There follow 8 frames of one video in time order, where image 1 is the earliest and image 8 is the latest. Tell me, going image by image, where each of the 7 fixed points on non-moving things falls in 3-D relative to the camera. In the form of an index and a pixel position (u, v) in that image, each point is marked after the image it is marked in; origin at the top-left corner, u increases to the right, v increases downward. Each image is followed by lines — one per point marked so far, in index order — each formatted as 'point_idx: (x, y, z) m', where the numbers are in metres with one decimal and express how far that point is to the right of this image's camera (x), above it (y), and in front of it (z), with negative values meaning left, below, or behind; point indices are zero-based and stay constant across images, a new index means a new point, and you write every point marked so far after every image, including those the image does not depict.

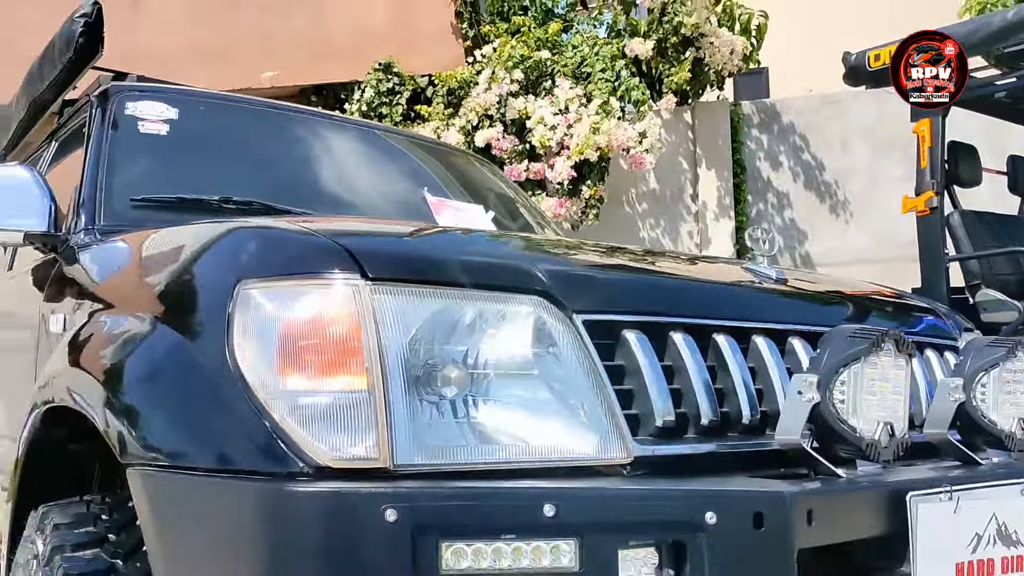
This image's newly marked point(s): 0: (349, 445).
0: (-0.2, -0.2, +0.9) m
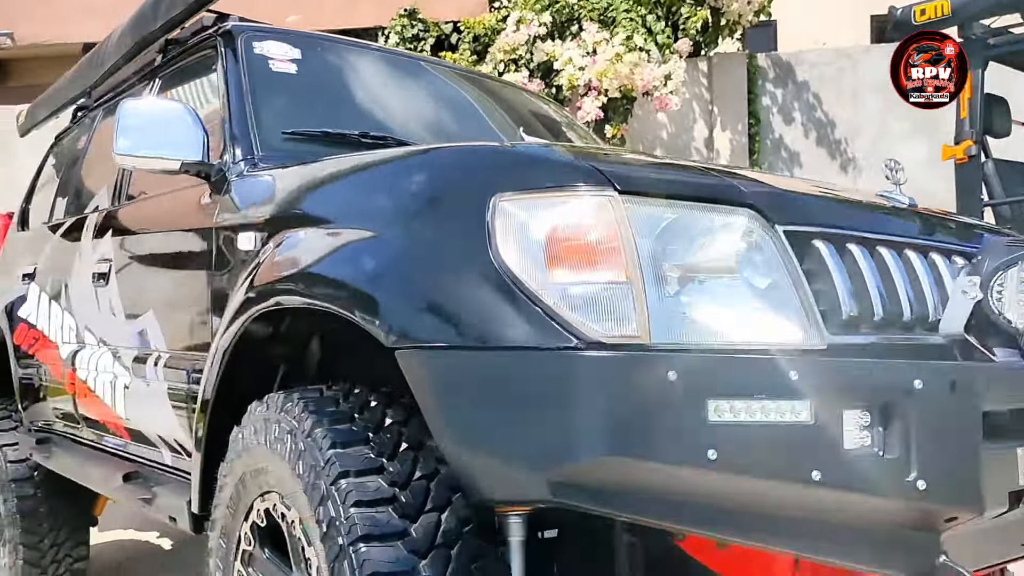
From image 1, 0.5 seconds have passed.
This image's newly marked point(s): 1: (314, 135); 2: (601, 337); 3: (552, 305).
0: (+0.1, 0.0, +1.1) m
1: (-0.5, +0.4, +2.1) m
2: (+0.1, -0.1, +1.1) m
3: (+0.1, 0.0, +1.1) m
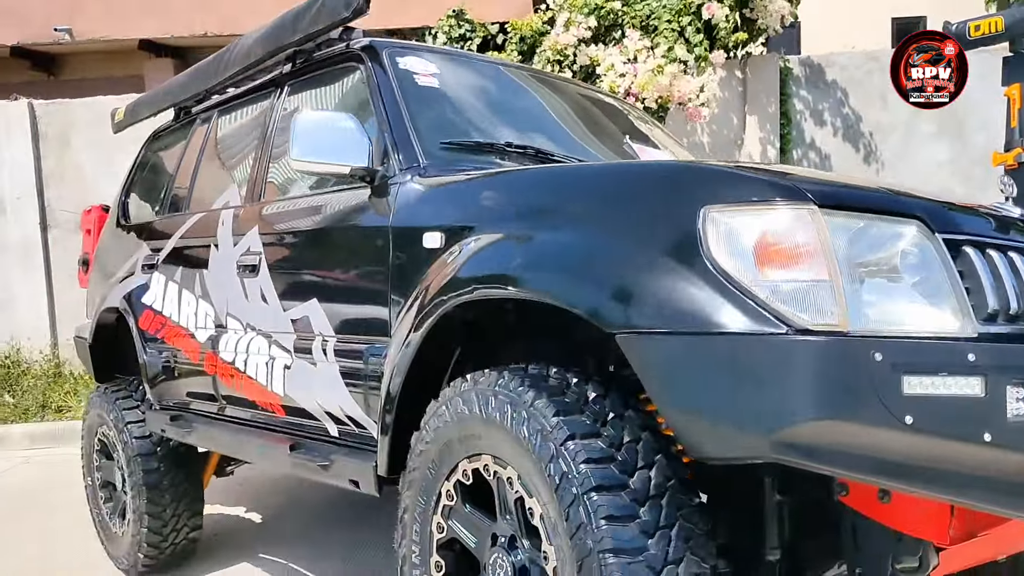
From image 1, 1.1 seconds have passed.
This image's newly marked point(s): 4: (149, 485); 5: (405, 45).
0: (+0.5, 0.0, +1.4) m
1: (-0.1, +0.4, +2.4) m
2: (+0.5, -0.1, +1.4) m
3: (+0.4, 0.0, +1.4) m
4: (-1.4, -0.7, +3.3) m
5: (-0.3, +0.8, +2.7) m
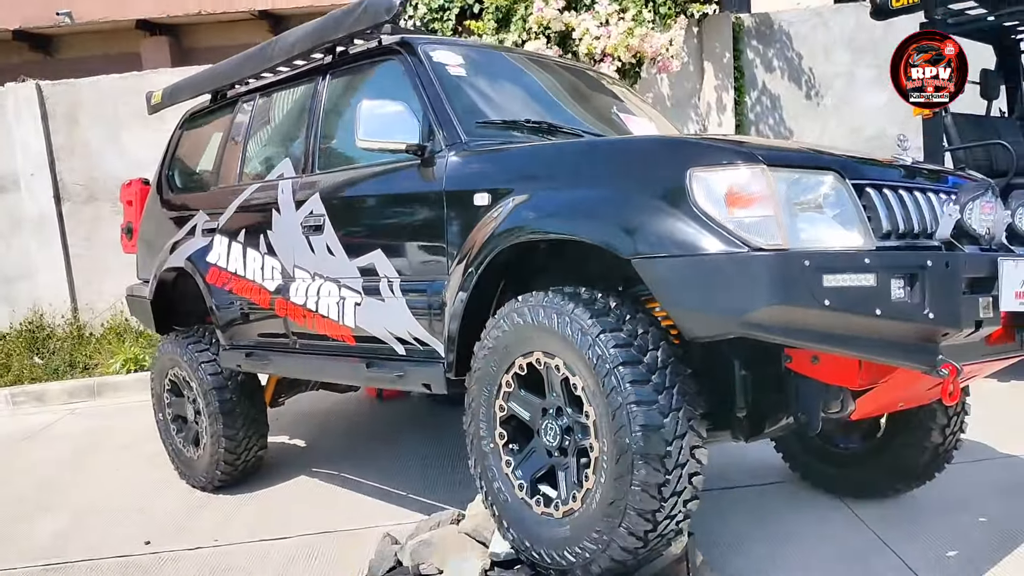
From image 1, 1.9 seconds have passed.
0: (+0.6, +0.1, +2.1) m
1: (0.0, +0.6, +3.0) m
2: (+0.6, +0.1, +2.1) m
3: (+0.5, +0.1, +2.1) m
4: (-1.3, -0.6, +4.0) m
5: (-0.3, +0.9, +3.3) m
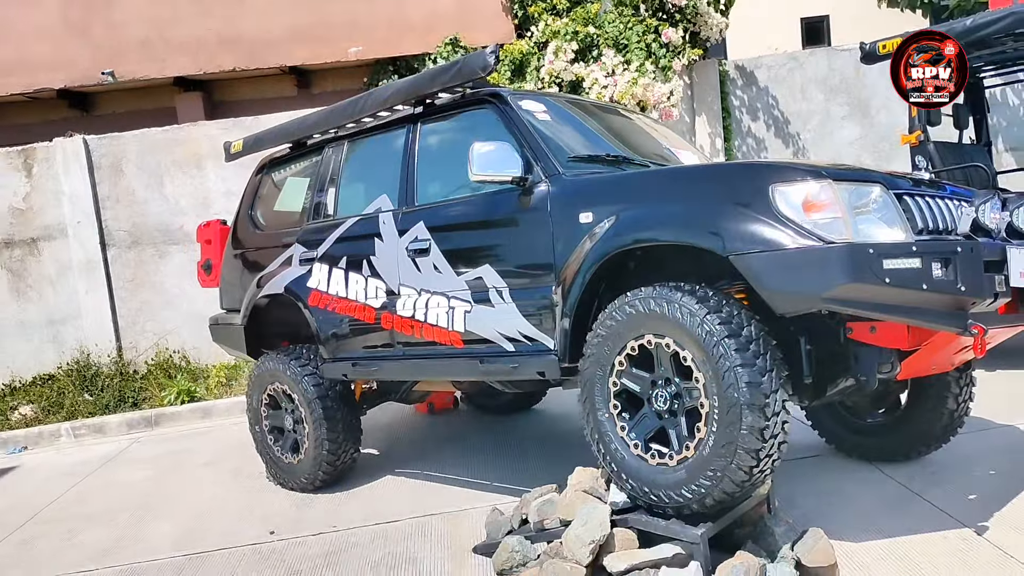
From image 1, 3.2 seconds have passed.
0: (+1.0, +0.2, +2.7) m
1: (+0.3, +0.6, +3.7) m
2: (+1.0, +0.2, +2.7) m
3: (+0.9, +0.2, +2.7) m
4: (-1.0, -0.7, +4.5) m
5: (0.0, +0.9, +4.0) m
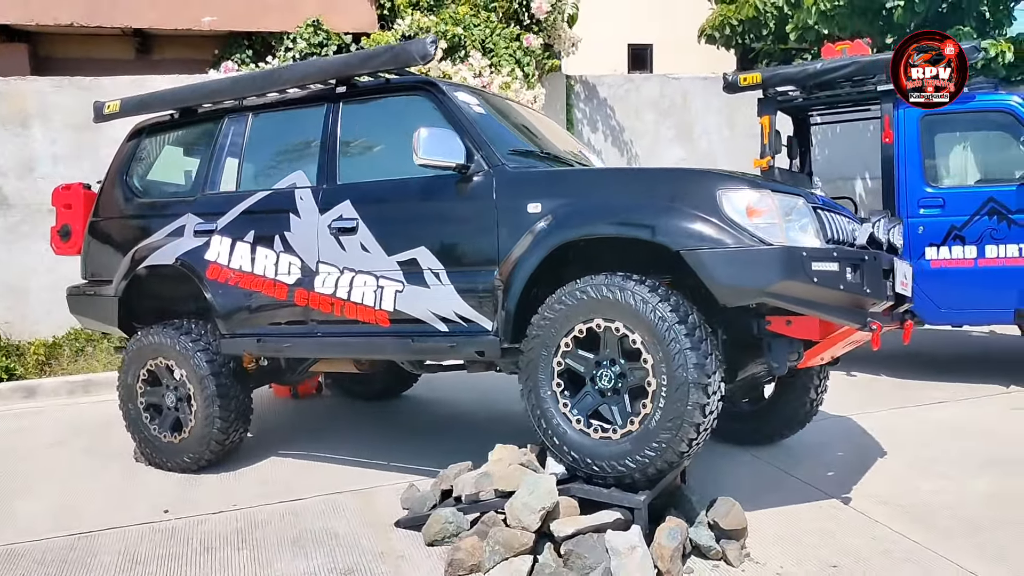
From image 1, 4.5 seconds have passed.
0: (+0.9, +0.2, +3.1) m
1: (0.0, +0.6, +3.9) m
2: (+0.9, +0.2, +3.1) m
3: (+0.8, +0.2, +3.1) m
4: (-1.5, -0.5, +4.4) m
5: (-0.3, +1.0, +4.1) m
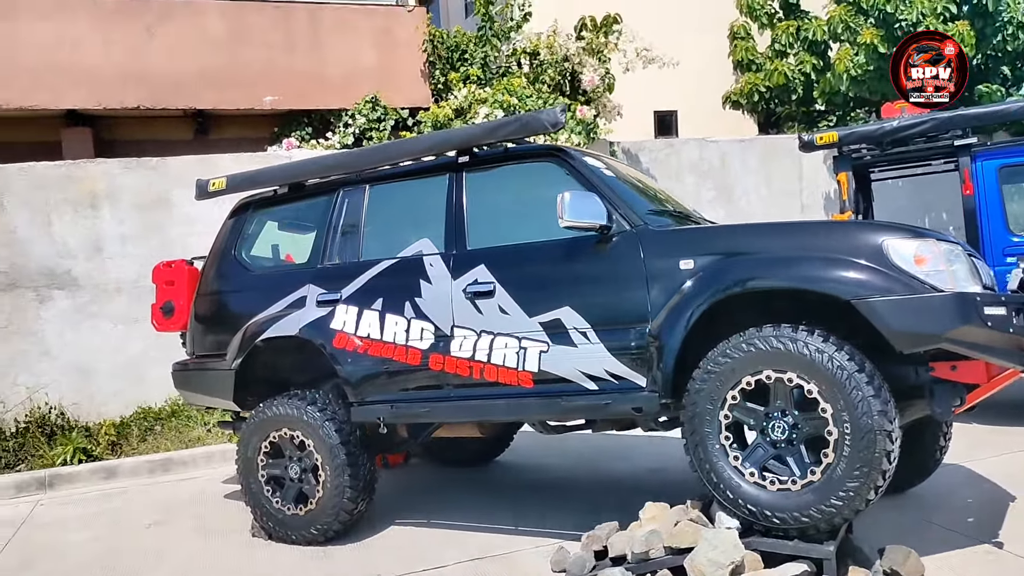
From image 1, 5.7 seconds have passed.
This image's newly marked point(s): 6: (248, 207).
0: (+1.6, 0.0, +3.2) m
1: (+0.6, +0.4, +4.0) m
2: (+1.5, 0.0, +3.2) m
3: (+1.5, 0.0, +3.2) m
4: (-0.8, -0.9, +4.4) m
5: (+0.3, +0.7, +4.2) m
6: (-1.5, +0.5, +5.2) m
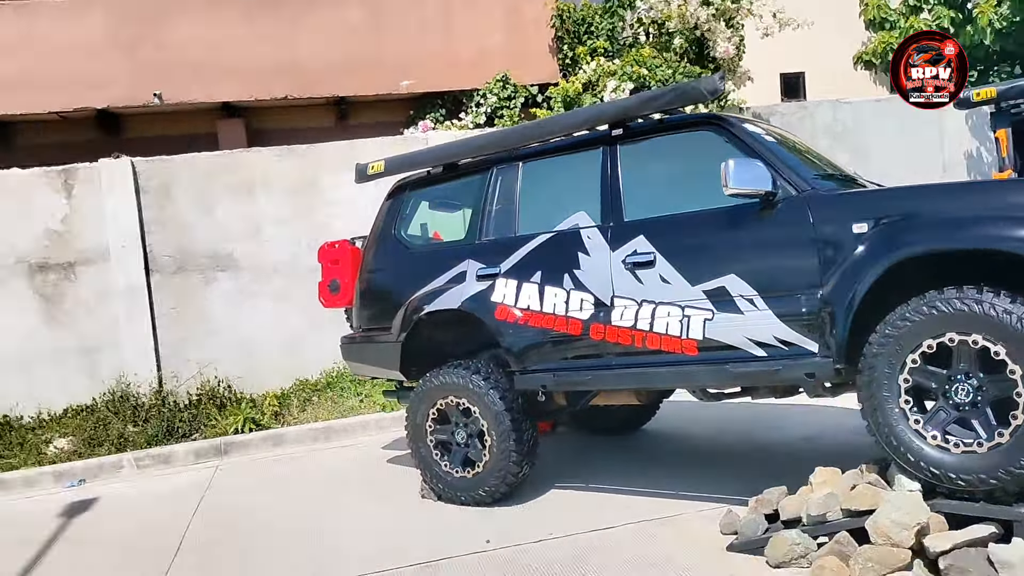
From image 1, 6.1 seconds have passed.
0: (+2.2, +0.2, +3.1) m
1: (+1.4, +0.5, +4.0) m
2: (+2.2, +0.2, +3.1) m
3: (+2.1, +0.2, +3.1) m
4: (0.0, -0.7, +4.6) m
5: (+1.1, +0.8, +4.3) m
6: (-0.6, +0.6, +5.5) m
